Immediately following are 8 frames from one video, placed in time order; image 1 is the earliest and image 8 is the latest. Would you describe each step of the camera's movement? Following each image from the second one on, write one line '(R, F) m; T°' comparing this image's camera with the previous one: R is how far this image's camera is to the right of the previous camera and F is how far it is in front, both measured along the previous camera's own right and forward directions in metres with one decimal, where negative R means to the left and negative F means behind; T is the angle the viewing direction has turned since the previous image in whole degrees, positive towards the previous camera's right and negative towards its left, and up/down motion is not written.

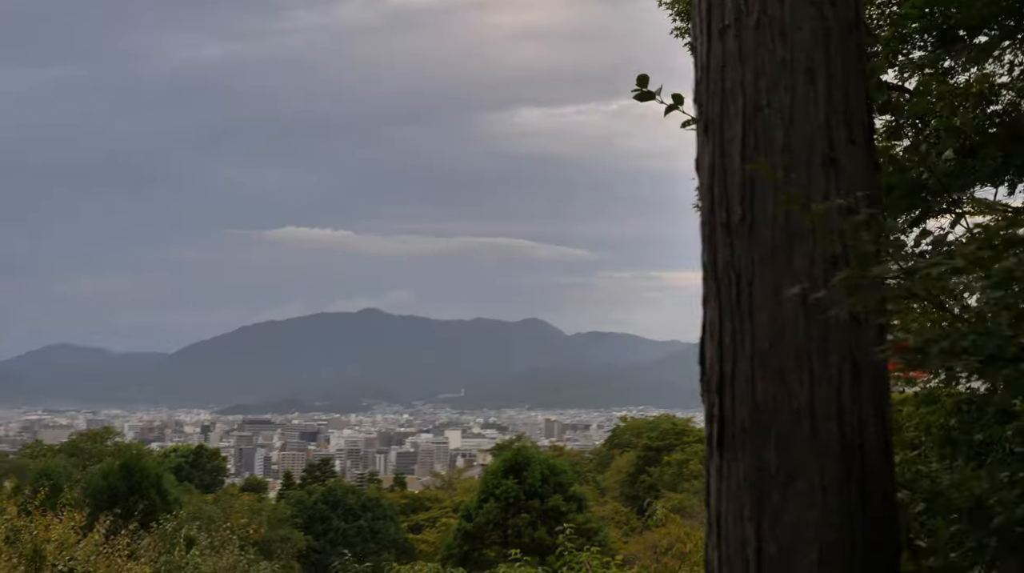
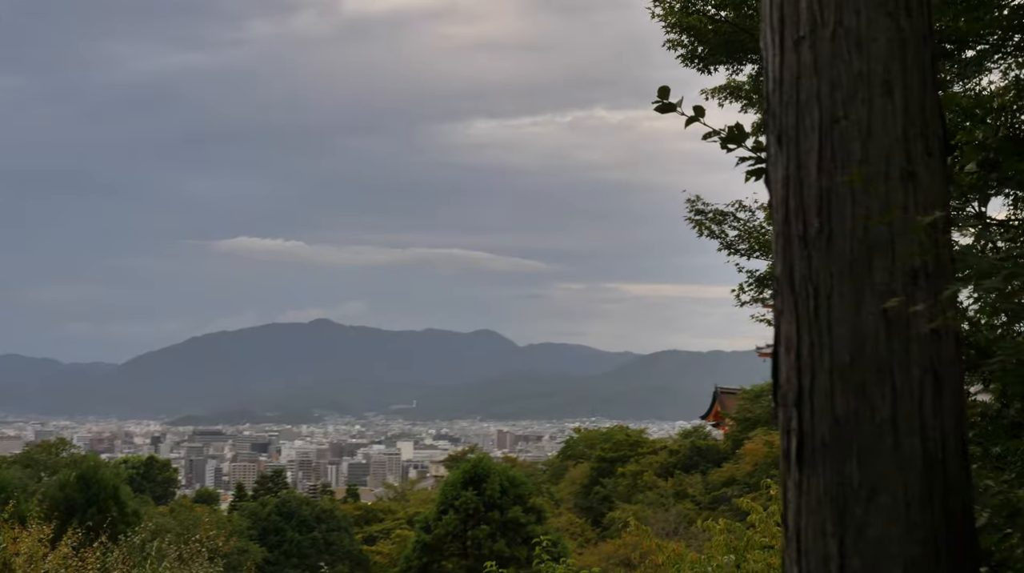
(-0.3, 0.0) m; +2°
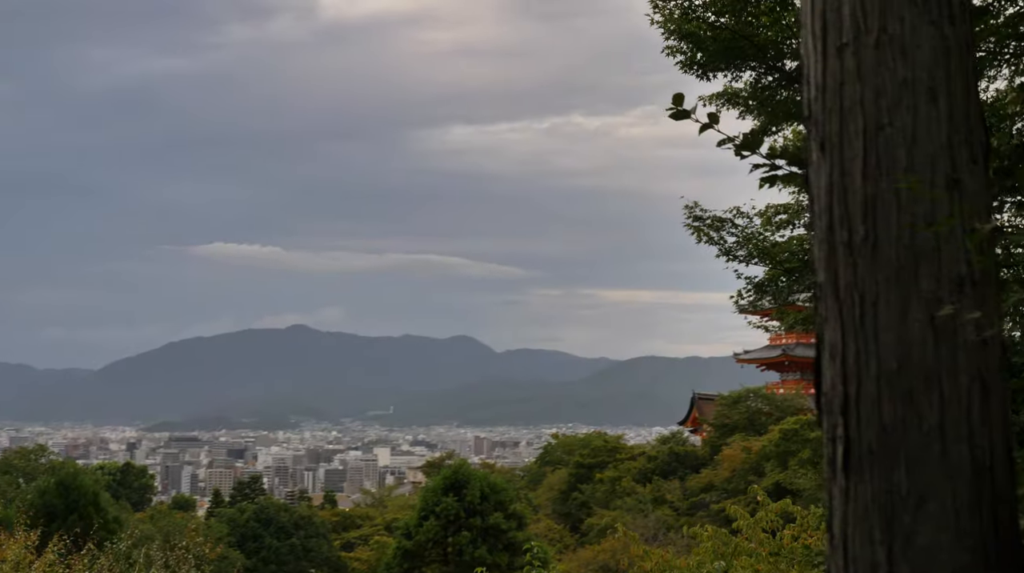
(-0.2, 0.0) m; +1°
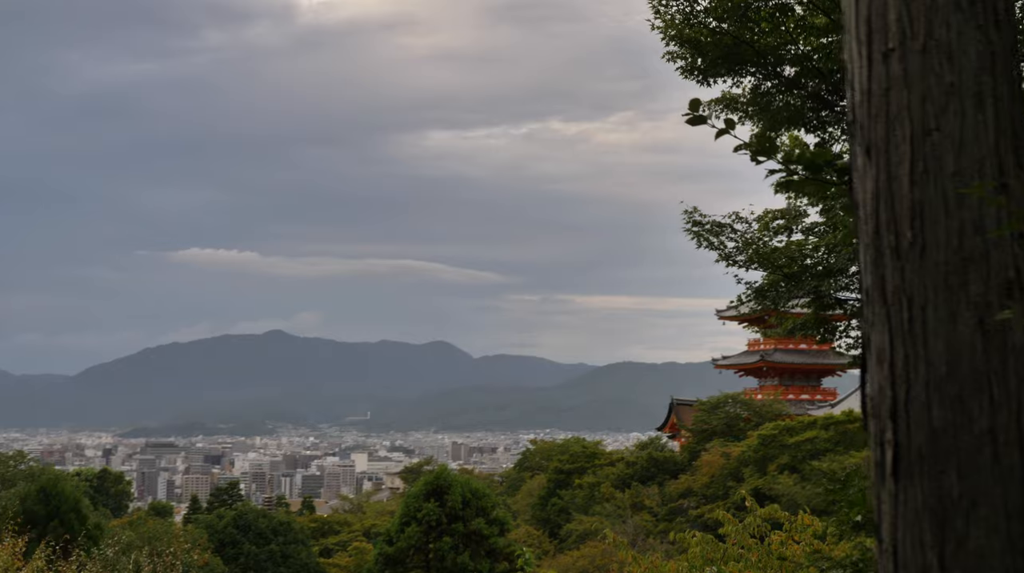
(-0.2, 0.0) m; +1°
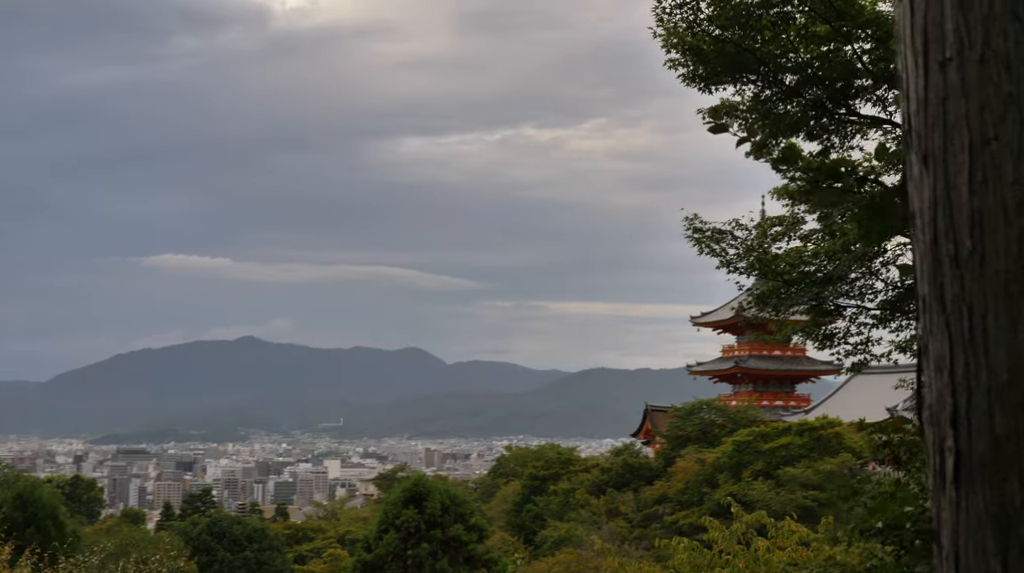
(-0.2, 0.0) m; +1°
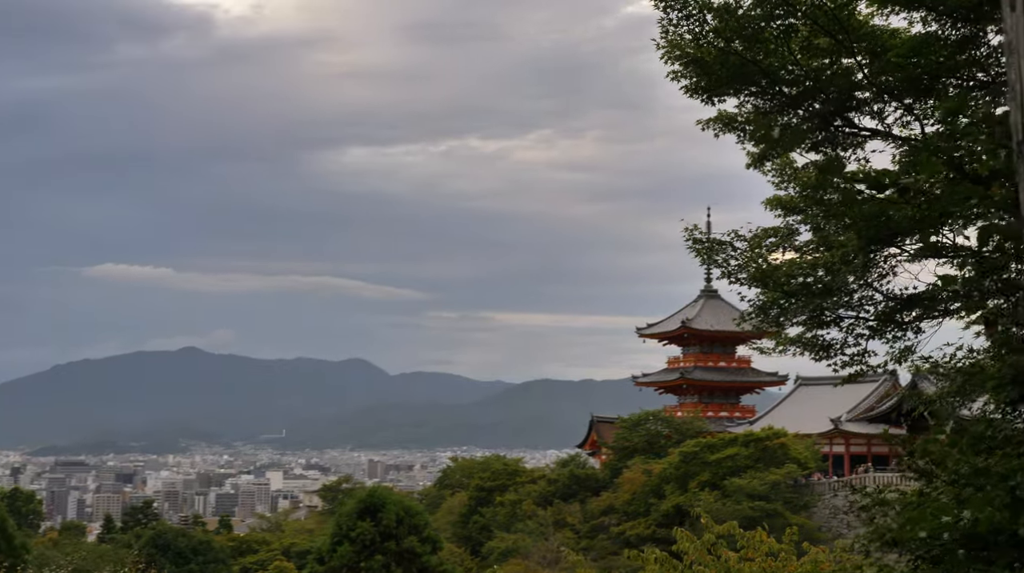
(-0.4, 0.0) m; +2°
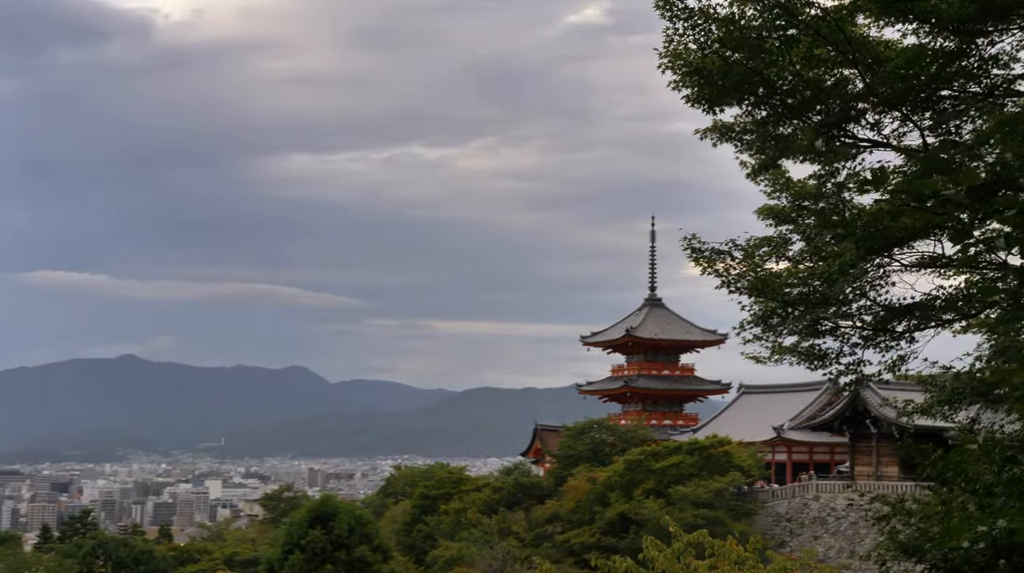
(-0.4, +0.1) m; +2°
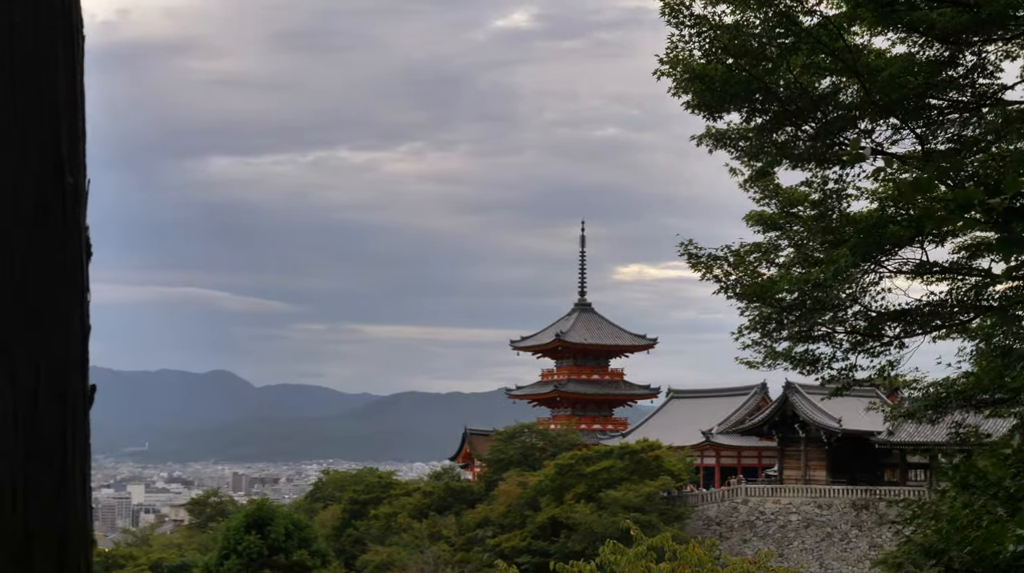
(-0.5, 0.0) m; +3°
